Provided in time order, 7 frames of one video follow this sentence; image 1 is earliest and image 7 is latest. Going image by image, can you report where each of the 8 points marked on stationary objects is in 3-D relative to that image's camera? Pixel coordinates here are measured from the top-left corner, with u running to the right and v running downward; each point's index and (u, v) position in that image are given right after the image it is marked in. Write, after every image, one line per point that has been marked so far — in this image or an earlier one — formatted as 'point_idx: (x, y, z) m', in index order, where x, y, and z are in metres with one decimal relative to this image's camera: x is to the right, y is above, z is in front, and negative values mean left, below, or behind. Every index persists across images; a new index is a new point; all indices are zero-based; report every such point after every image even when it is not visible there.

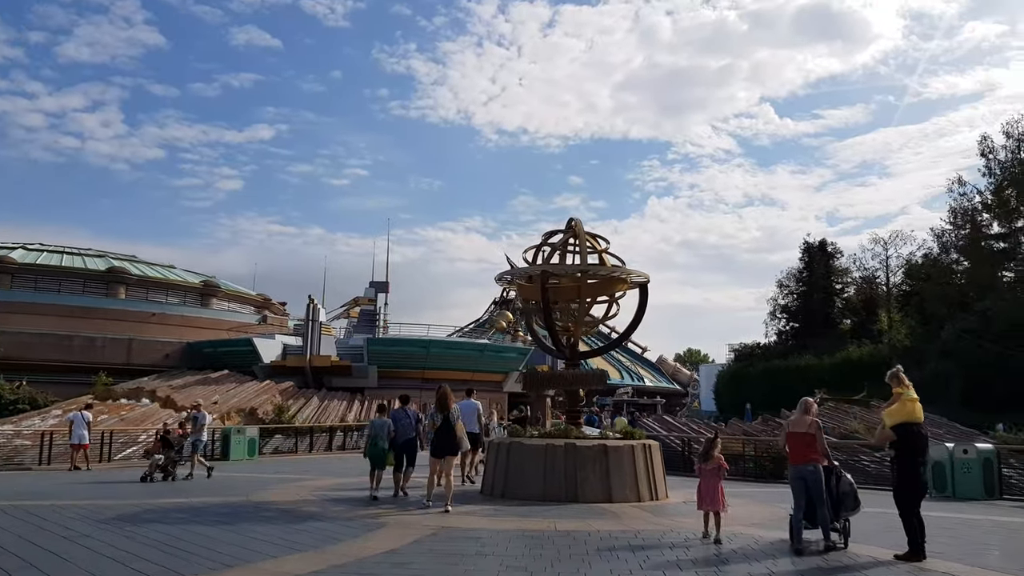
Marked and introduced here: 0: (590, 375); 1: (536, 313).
0: (+1.3, -1.4, +12.7) m
1: (+0.4, -0.4, +13.4) m
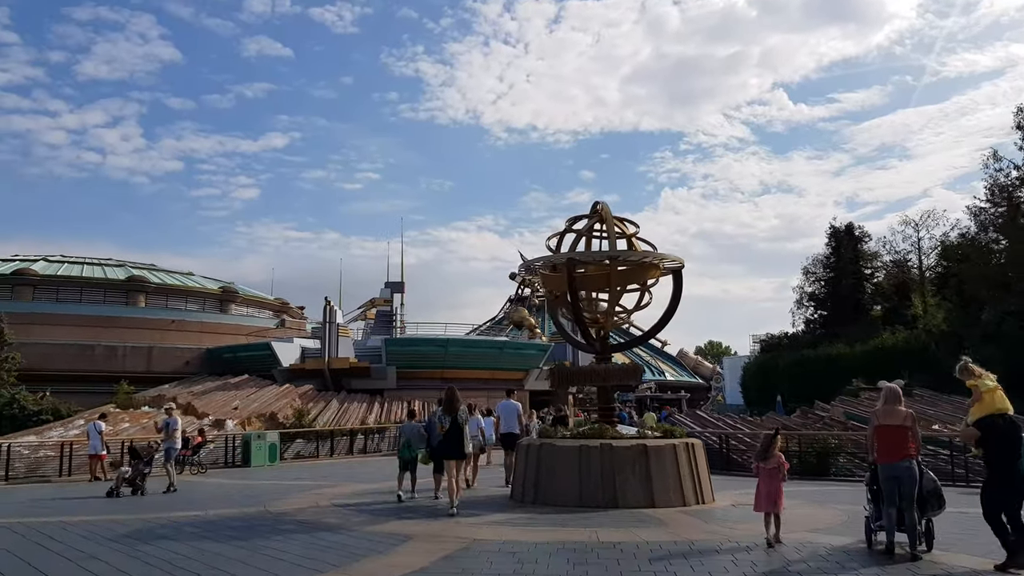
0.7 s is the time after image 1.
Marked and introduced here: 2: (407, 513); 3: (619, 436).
0: (+1.8, -1.3, +11.9) m
1: (+0.9, -0.3, +12.6) m
2: (-1.4, -3.1, +10.4) m
3: (+1.5, -2.1, +11.1) m
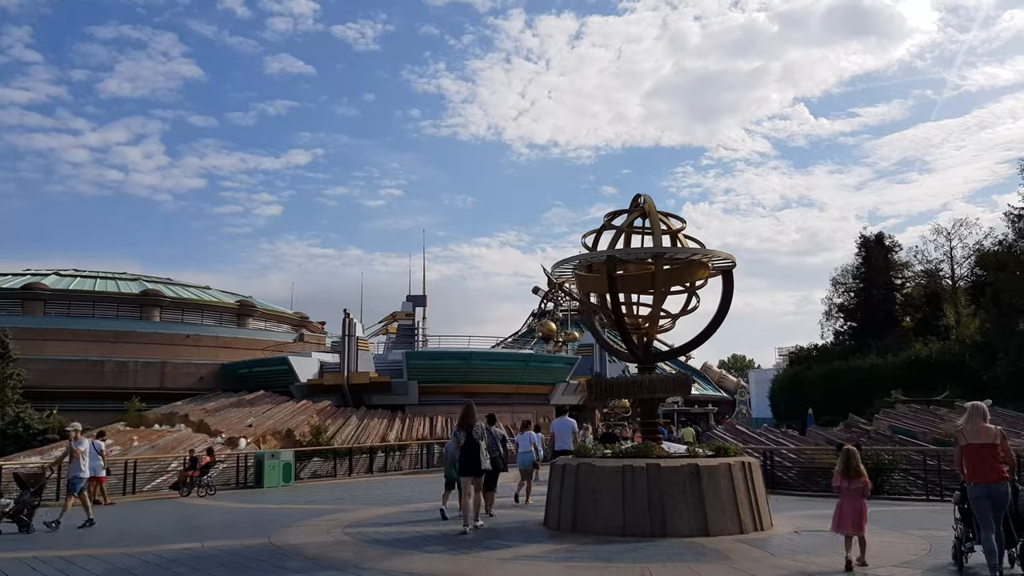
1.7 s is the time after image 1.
0: (+2.2, -1.3, +10.6) m
1: (+1.3, -0.3, +11.4) m
2: (-1.0, -3.1, +9.1) m
3: (+2.0, -2.1, +9.9) m
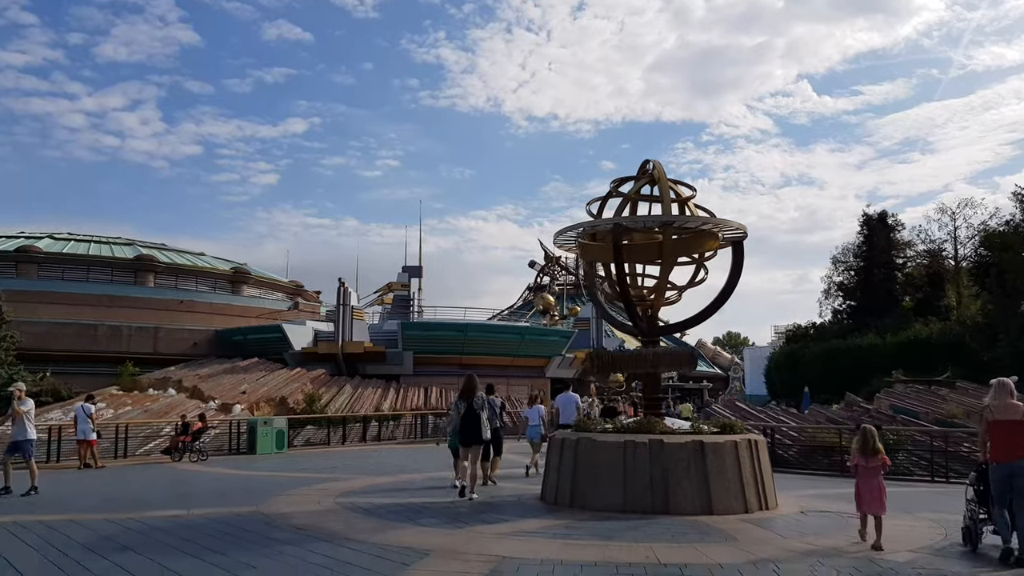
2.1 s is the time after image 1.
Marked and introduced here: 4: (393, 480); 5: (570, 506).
0: (+2.2, -0.9, +10.2) m
1: (+1.3, +0.1, +11.0) m
2: (-1.0, -2.7, +8.8) m
3: (+2.0, -1.8, +9.5) m
4: (-2.1, -3.4, +13.6) m
5: (+0.7, -2.7, +9.5) m
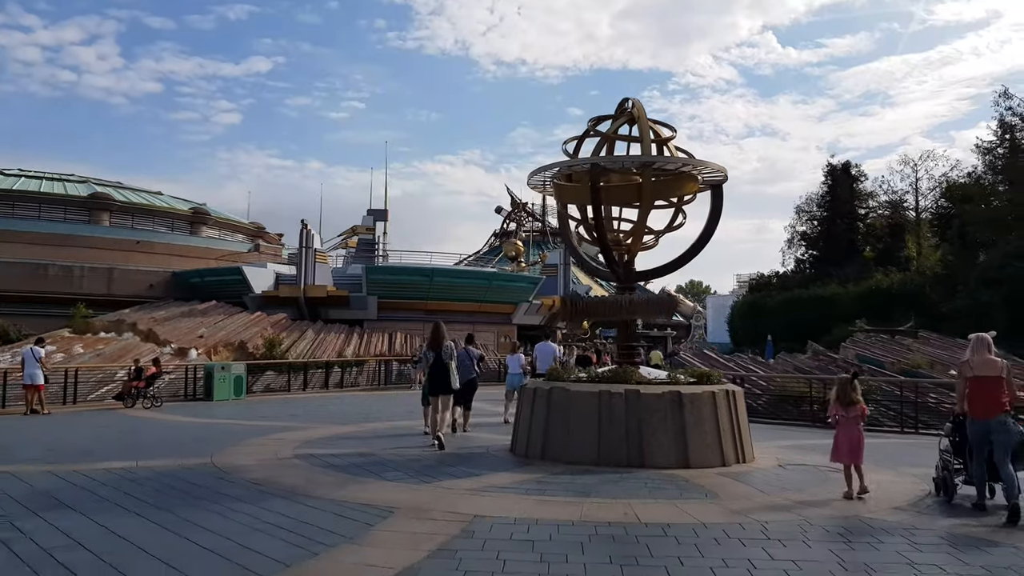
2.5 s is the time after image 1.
0: (+1.8, -0.2, +9.8) m
1: (+0.9, +0.9, +10.5) m
2: (-1.4, -2.0, +8.4) m
3: (+1.6, -1.1, +9.1) m
4: (-2.6, -2.4, +13.1) m
5: (+0.3, -2.0, +9.1) m
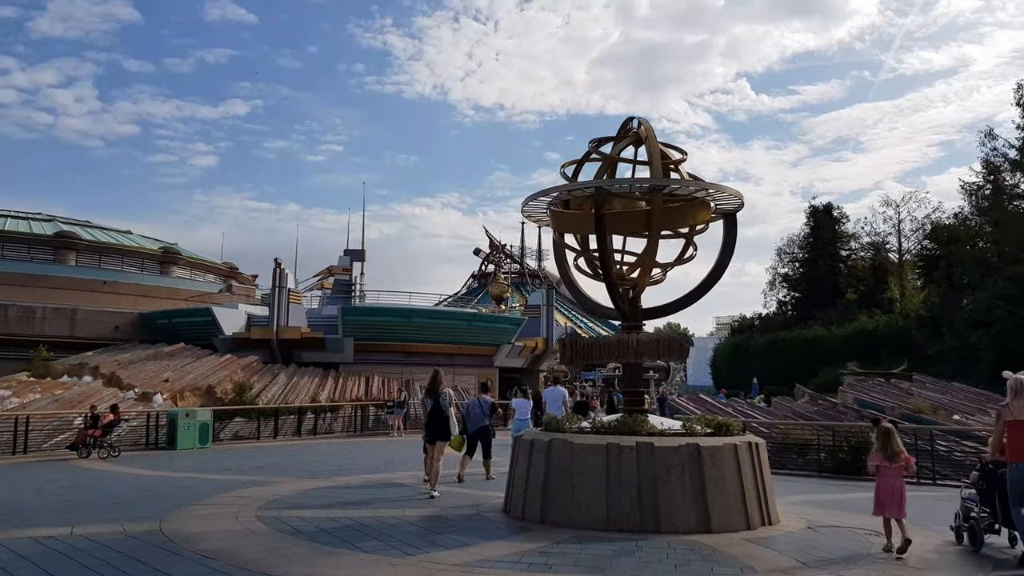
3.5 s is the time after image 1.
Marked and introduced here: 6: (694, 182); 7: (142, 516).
0: (+1.7, -0.6, +8.8) m
1: (+0.9, +0.4, +9.5) m
2: (-1.4, -2.4, +7.2) m
3: (+1.5, -1.5, +8.1) m
4: (-2.8, -3.0, +11.9) m
5: (+0.3, -2.4, +8.0) m
6: (+2.0, +1.2, +8.5) m
7: (-4.3, -2.6, +8.9) m
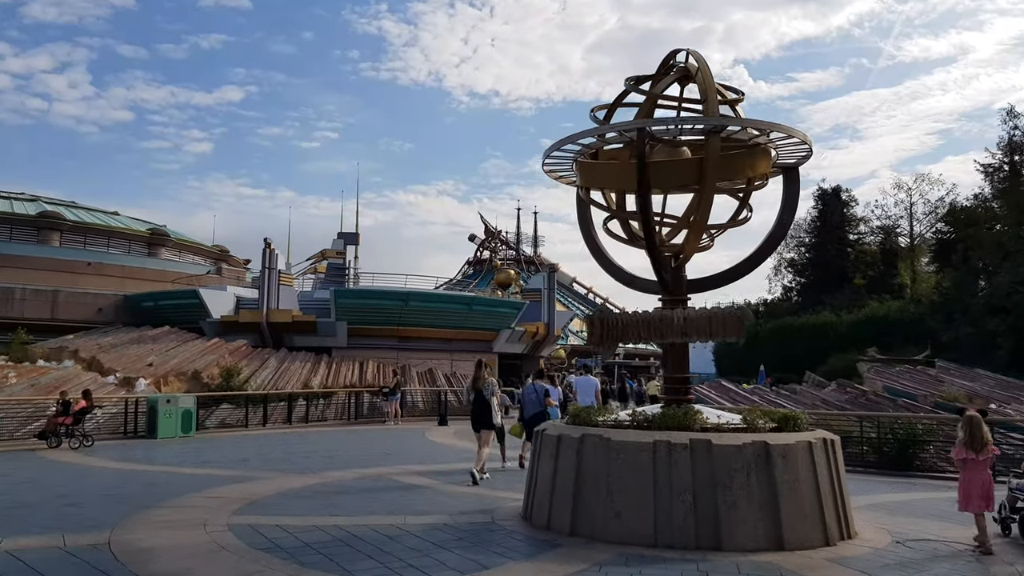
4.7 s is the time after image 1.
0: (+2.0, -0.3, +7.4) m
1: (+1.1, +0.8, +8.0) m
2: (-1.2, -2.0, +5.8) m
3: (+1.8, -1.2, +6.7) m
4: (-2.6, -2.6, +10.5) m
5: (+0.5, -2.1, +6.5) m
6: (+2.2, +1.5, +7.1) m
7: (-4.1, -2.3, +7.5) m
